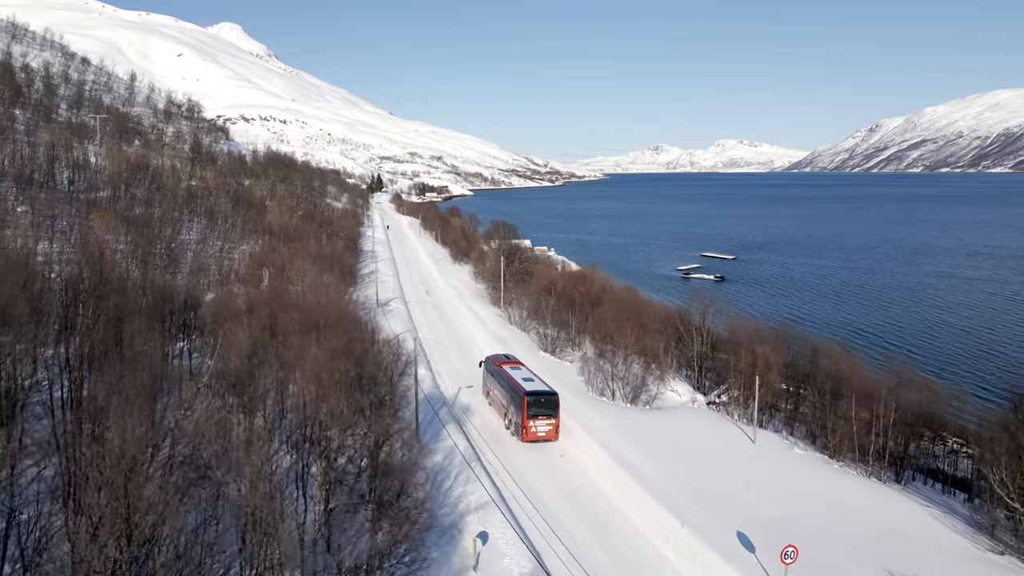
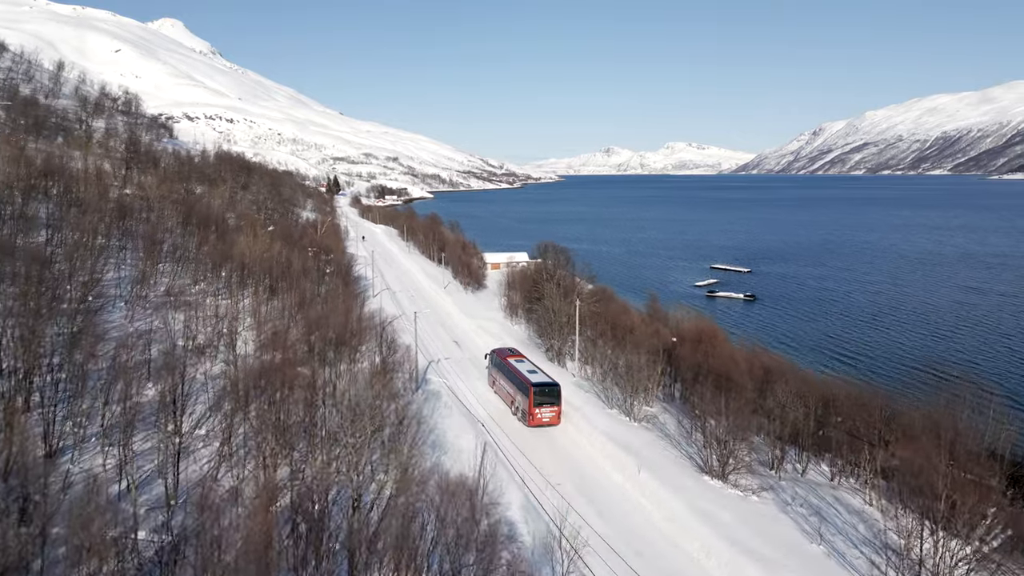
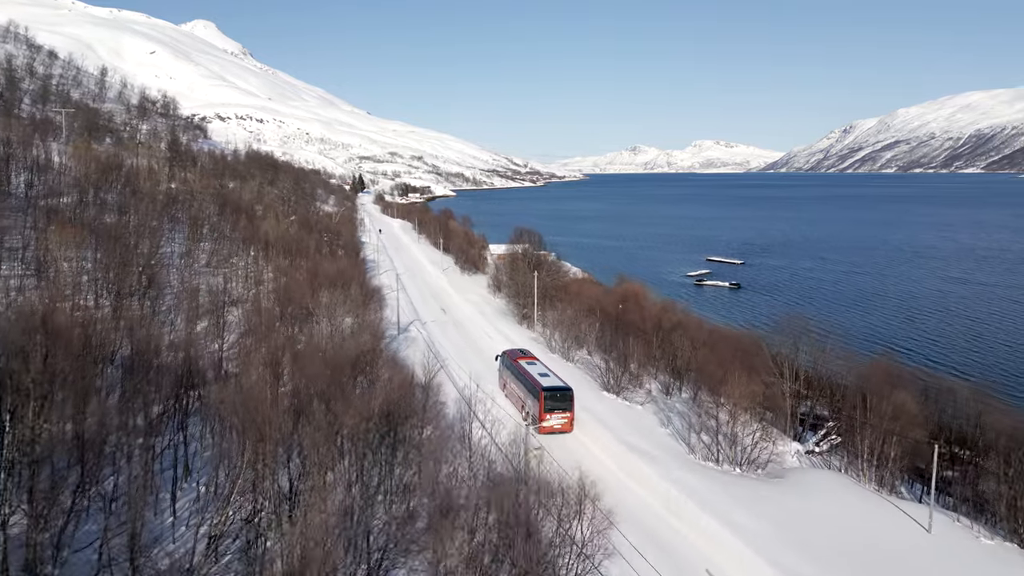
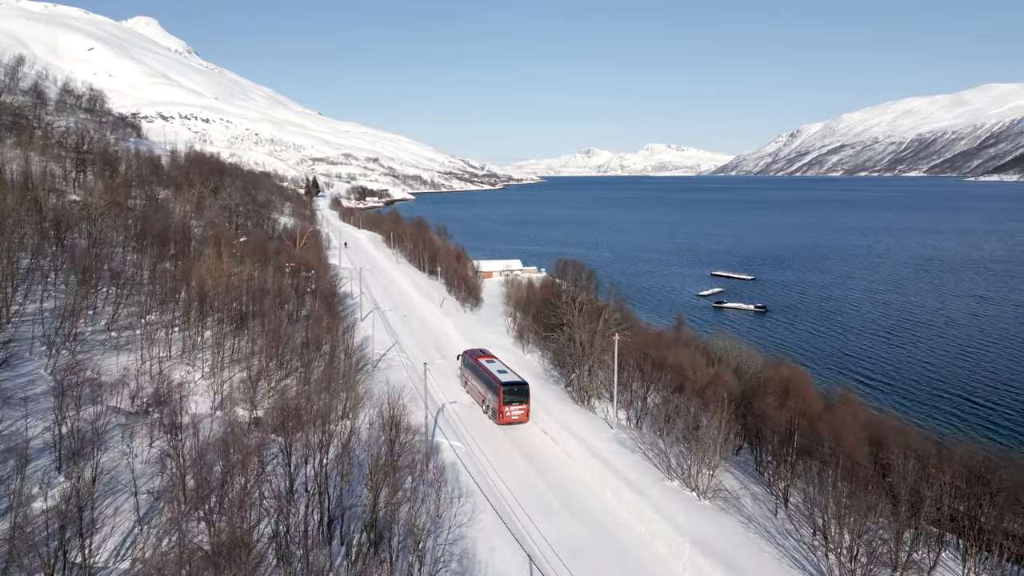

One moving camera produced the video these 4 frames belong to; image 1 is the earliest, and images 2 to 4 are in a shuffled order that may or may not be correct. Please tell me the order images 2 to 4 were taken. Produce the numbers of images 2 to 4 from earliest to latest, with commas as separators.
3, 2, 4
